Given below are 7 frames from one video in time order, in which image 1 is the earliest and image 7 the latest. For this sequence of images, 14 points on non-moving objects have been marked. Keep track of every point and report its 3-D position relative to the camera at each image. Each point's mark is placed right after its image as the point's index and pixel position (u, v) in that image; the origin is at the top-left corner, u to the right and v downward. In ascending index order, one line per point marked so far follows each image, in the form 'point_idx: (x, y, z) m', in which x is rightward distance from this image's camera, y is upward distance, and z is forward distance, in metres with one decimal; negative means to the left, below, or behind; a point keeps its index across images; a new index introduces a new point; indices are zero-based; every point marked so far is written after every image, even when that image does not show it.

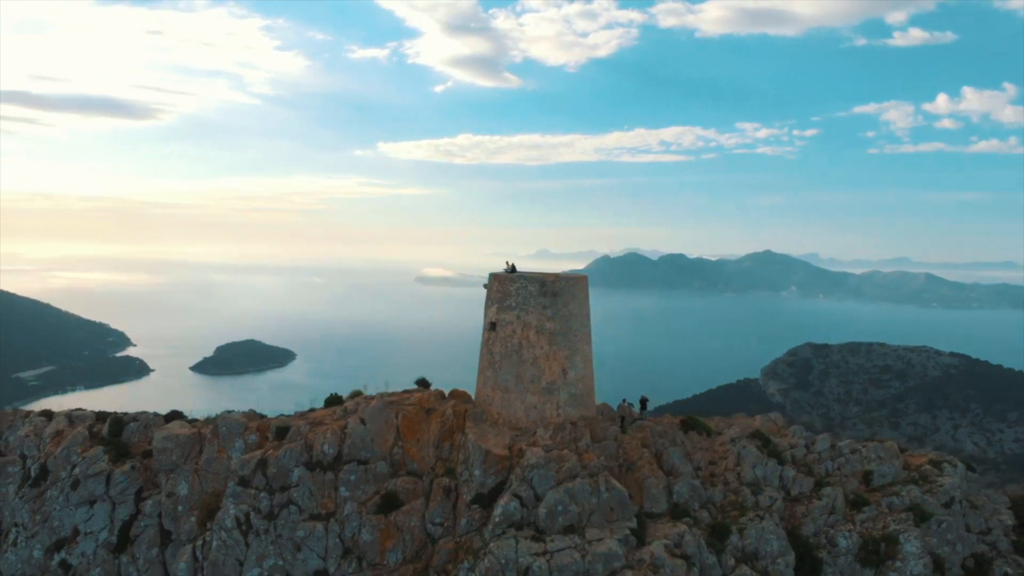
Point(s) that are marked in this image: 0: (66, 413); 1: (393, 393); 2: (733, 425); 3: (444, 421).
0: (-11.0, -3.2, +19.8) m
1: (-2.7, -2.4, +18.3) m
2: (+5.1, -3.2, +18.6) m
3: (-1.5, -2.9, +17.3) m
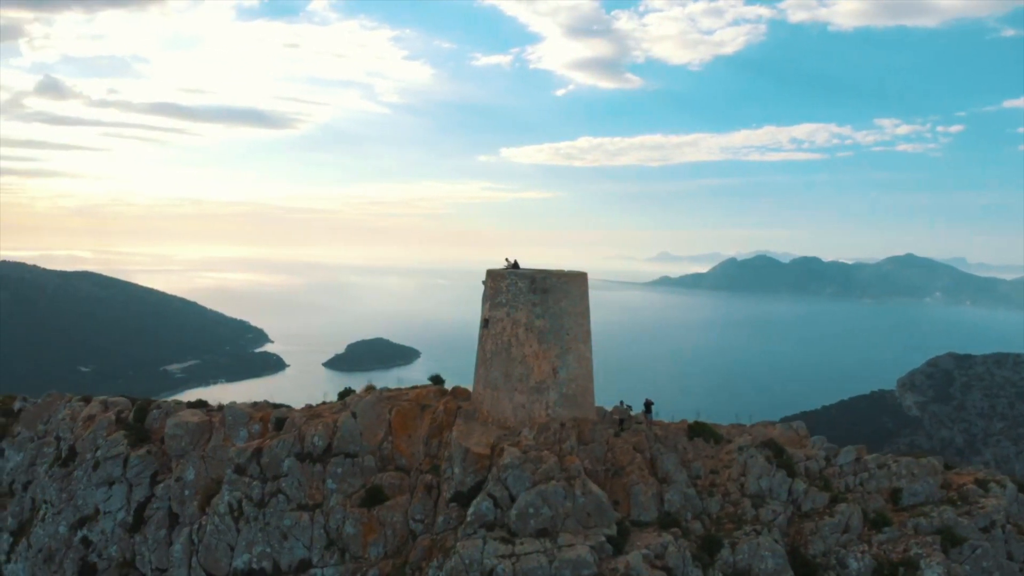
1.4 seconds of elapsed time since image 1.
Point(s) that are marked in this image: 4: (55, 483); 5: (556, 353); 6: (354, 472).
0: (-10.7, -3.0, +21.0) m
1: (-2.7, -2.3, +18.3) m
2: (+5.1, -3.2, +17.5) m
3: (-1.6, -2.8, +17.2) m
4: (-11.0, -4.7, +19.2) m
5: (+0.9, -1.3, +16.4) m
6: (-3.3, -3.8, +16.6) m
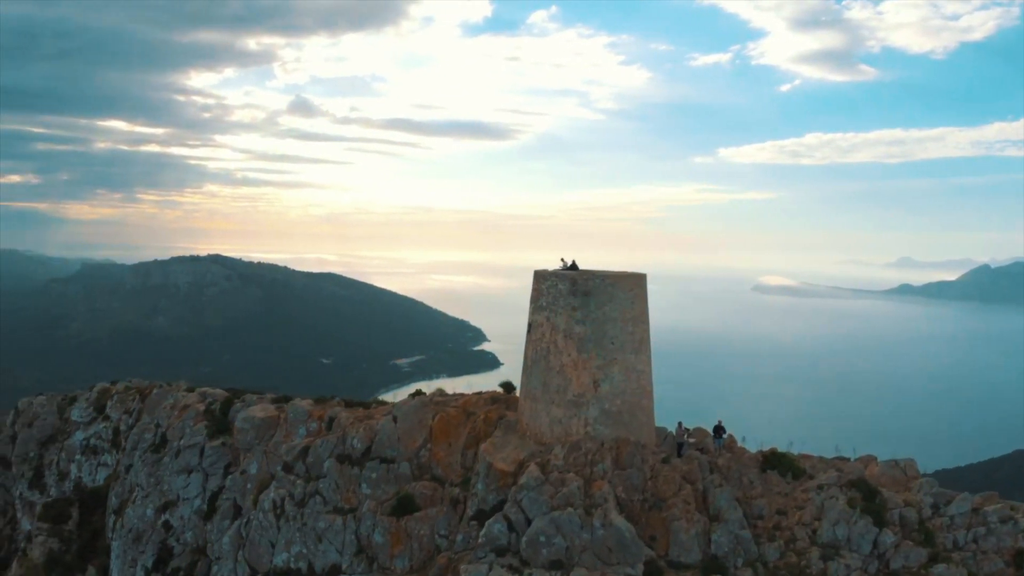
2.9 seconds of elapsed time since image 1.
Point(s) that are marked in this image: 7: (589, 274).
0: (-8.5, -2.8, +22.1) m
1: (-1.5, -2.3, +17.5) m
2: (+5.9, -3.3, +14.7) m
3: (-0.7, -2.8, +16.1) m
4: (-9.3, -4.5, +20.4) m
5: (+1.6, -1.4, +14.7) m
6: (-2.4, -3.8, +15.9) m
7: (+1.4, +0.3, +14.9) m
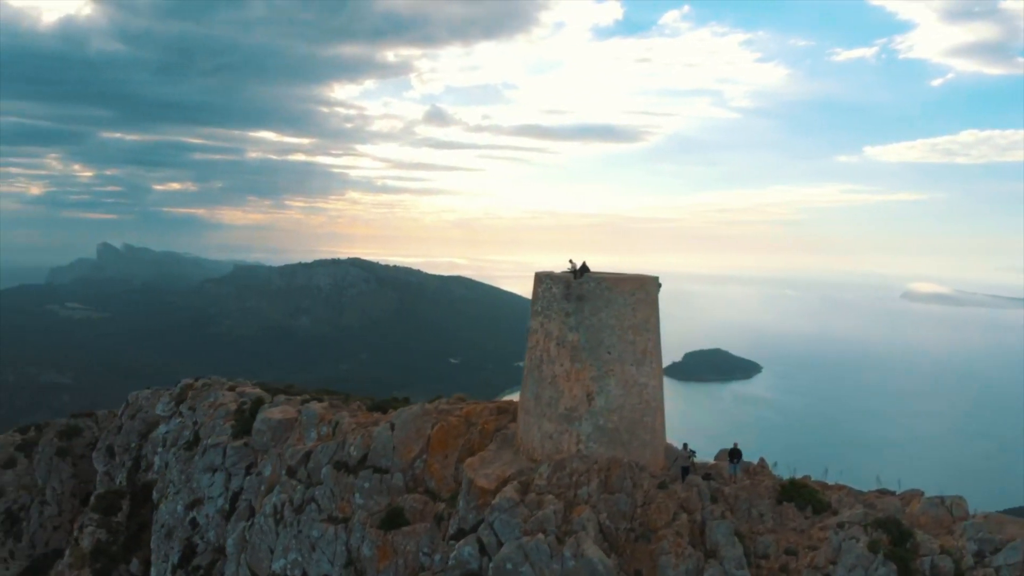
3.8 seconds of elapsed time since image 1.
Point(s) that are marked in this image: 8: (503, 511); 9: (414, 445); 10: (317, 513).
0: (-7.6, -2.8, +22.2) m
1: (-1.3, -2.4, +16.6) m
2: (+5.6, -3.4, +12.7) m
3: (-0.7, -2.9, +15.1) m
4: (-8.5, -4.5, +20.7) m
5: (+1.3, -1.4, +13.4) m
6: (-2.5, -3.8, +15.2) m
7: (+1.2, +0.2, +13.6) m
8: (-0.1, -3.4, +12.4) m
9: (-1.9, -3.1, +15.5) m
10: (-3.8, -4.4, +15.7) m
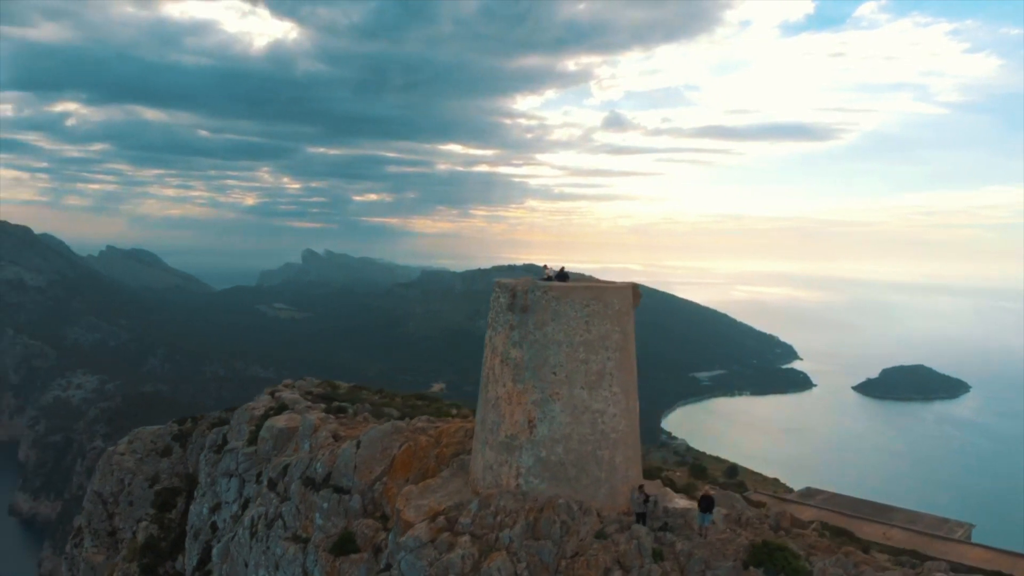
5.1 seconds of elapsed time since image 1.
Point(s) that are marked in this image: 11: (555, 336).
0: (-6.5, -3.0, +22.1) m
1: (-1.5, -2.5, +15.3) m
2: (+4.3, -3.6, +10.0) m
3: (-1.3, -3.0, +13.7) m
4: (-7.8, -4.6, +20.8) m
5: (+0.3, -1.6, +11.6) m
6: (-3.0, -3.9, +14.2) m
7: (+0.3, 0.0, +11.8) m
8: (-1.3, -3.5, +10.9) m
9: (-2.4, -3.2, +14.3) m
10: (-4.2, -4.5, +14.9) m
11: (+0.7, -0.7, +11.6) m
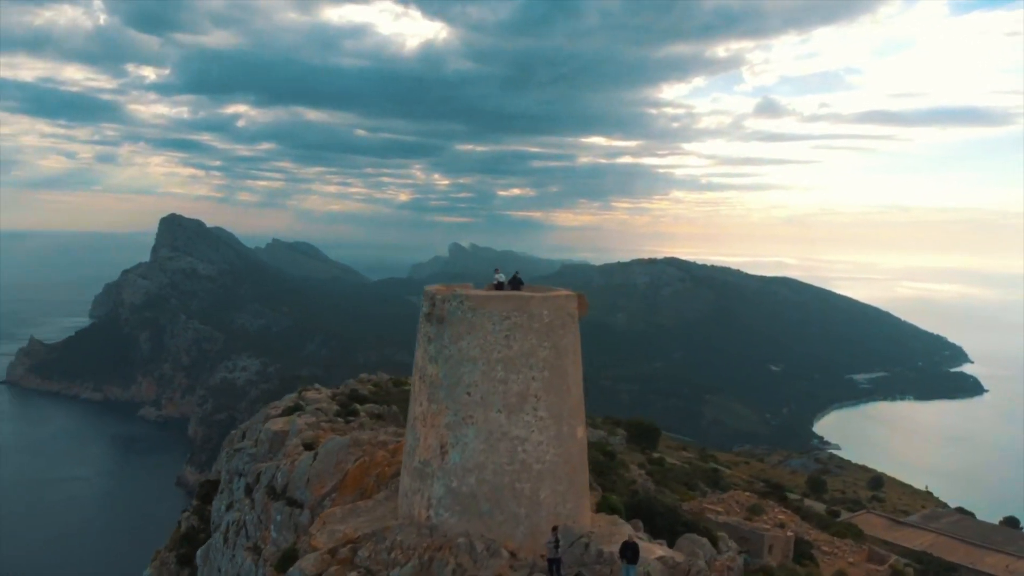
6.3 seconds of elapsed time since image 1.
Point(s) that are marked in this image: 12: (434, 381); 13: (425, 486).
0: (-5.8, -2.9, +21.9) m
1: (-2.1, -2.6, +14.3) m
2: (+2.8, -3.8, +8.1) m
3: (-2.1, -3.1, +12.7) m
4: (-7.3, -4.6, +20.8) m
5: (-0.8, -1.7, +10.3) m
6: (-3.7, -4.0, +13.5) m
7: (-0.8, -0.1, +10.5) m
8: (-2.6, -3.6, +10.0) m
9: (-3.1, -3.2, +13.5) m
10: (-4.8, -4.5, +14.5) m
11: (-0.5, -0.8, +10.3) m
12: (-1.0, -1.2, +10.5) m
13: (-1.2, -2.6, +10.5) m
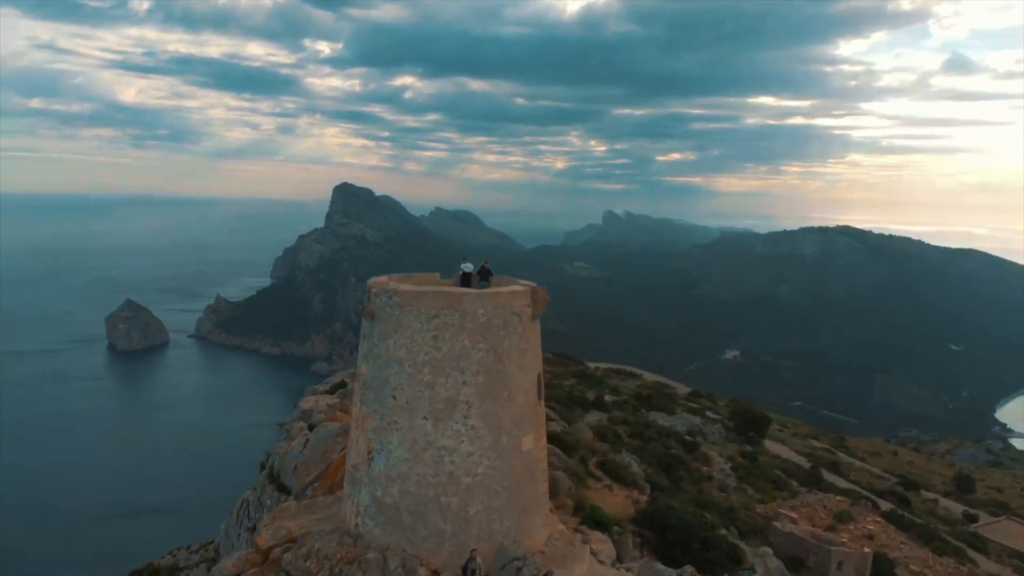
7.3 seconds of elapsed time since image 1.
0: (-4.3, -2.3, +22.0) m
1: (-2.1, -2.3, +13.8) m
2: (+1.5, -3.9, +6.9) m
3: (-2.5, -2.9, +12.3) m
4: (-6.0, -3.9, +21.3) m
5: (-1.6, -1.6, +9.7) m
6: (-3.9, -3.7, +13.4) m
7: (-1.6, 0.0, +9.8) m
8: (-3.5, -3.5, +9.7) m
9: (-3.2, -3.0, +13.3) m
10: (-4.8, -4.2, +14.6) m
11: (-1.3, -0.8, +9.5) m
12: (-1.8, -1.1, +9.9) m
13: (-1.9, -2.5, +9.9) m
